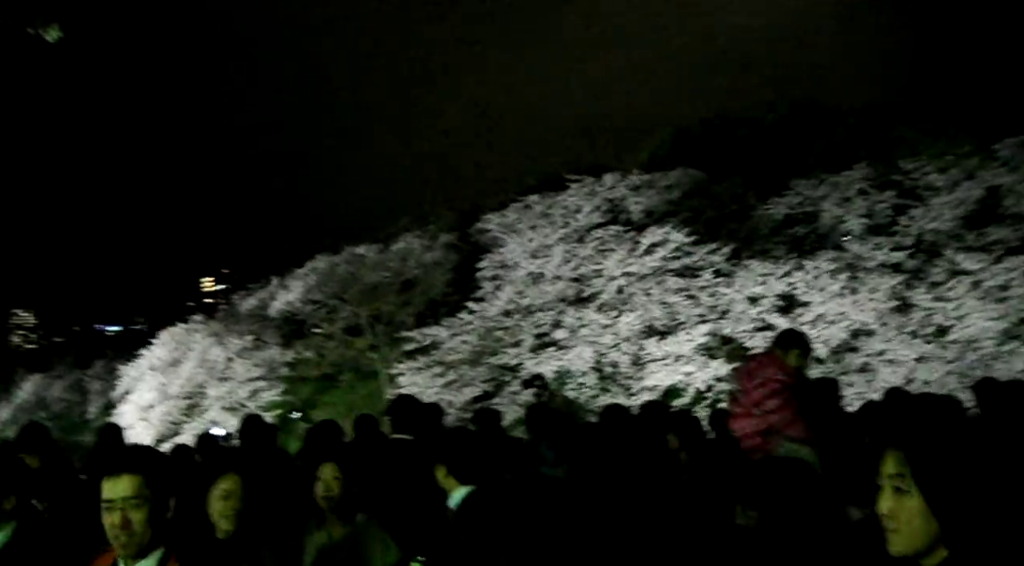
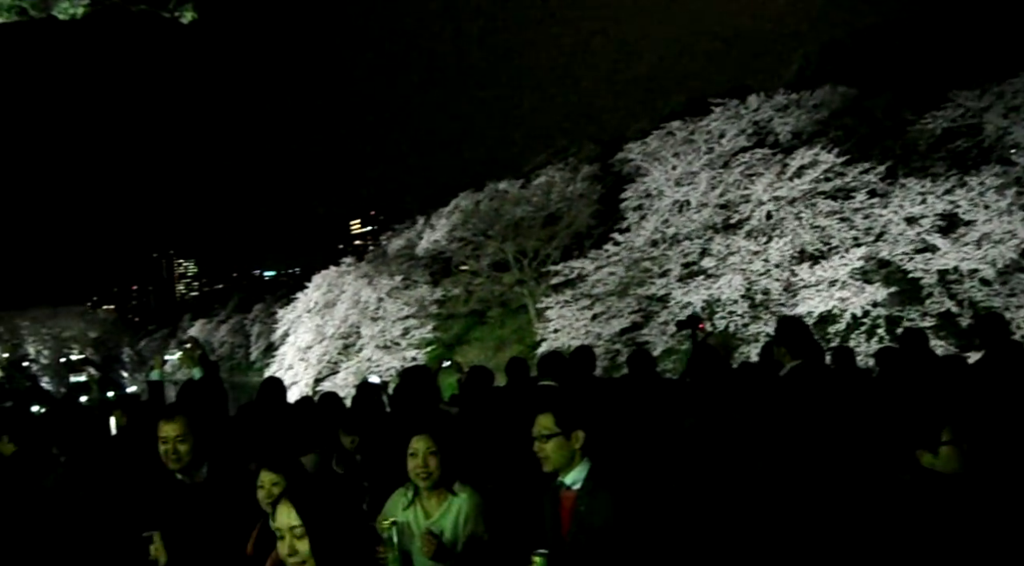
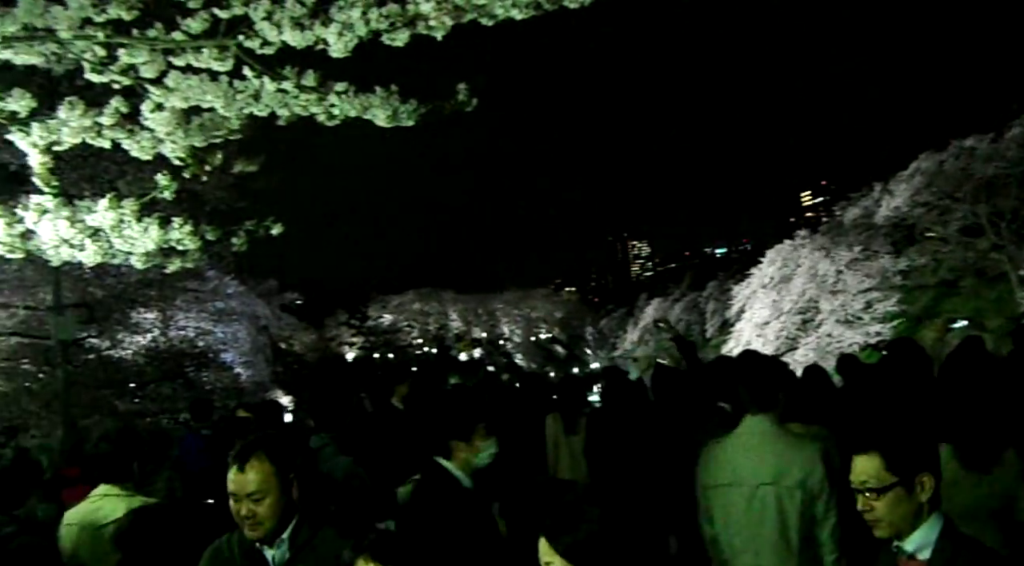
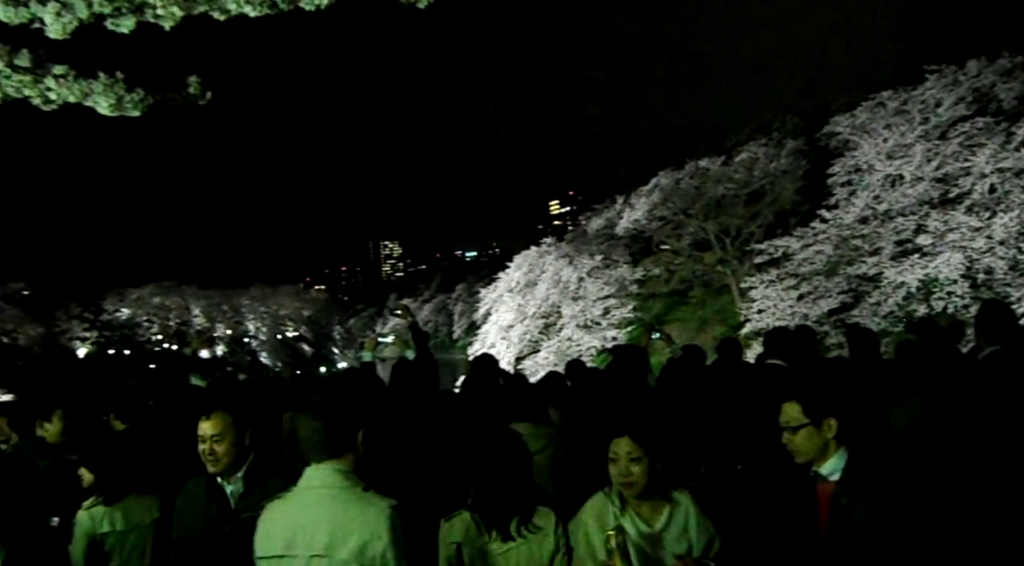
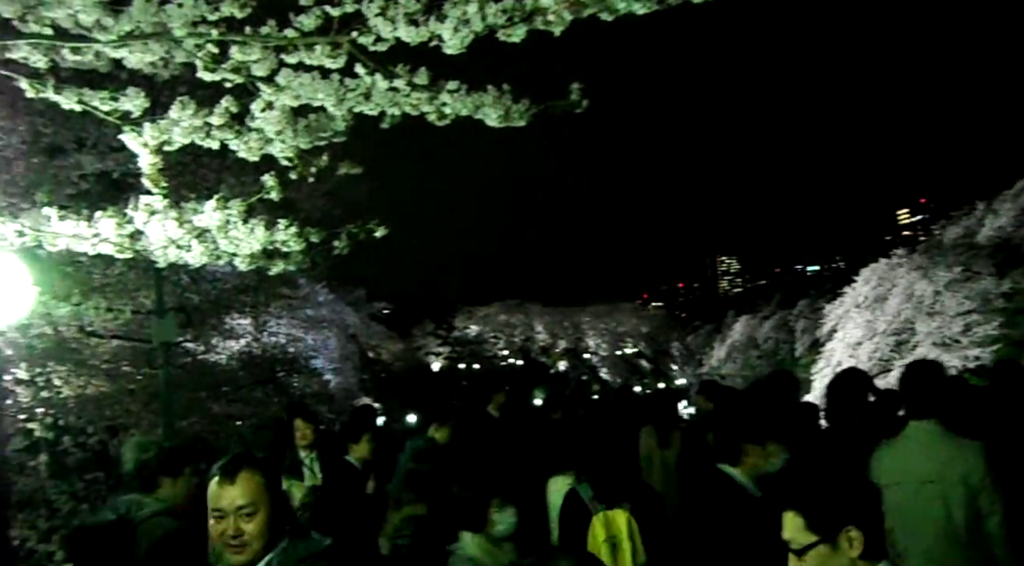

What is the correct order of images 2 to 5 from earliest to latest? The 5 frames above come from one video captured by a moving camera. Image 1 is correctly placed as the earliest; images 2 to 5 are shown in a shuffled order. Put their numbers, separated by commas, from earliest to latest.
2, 4, 3, 5
